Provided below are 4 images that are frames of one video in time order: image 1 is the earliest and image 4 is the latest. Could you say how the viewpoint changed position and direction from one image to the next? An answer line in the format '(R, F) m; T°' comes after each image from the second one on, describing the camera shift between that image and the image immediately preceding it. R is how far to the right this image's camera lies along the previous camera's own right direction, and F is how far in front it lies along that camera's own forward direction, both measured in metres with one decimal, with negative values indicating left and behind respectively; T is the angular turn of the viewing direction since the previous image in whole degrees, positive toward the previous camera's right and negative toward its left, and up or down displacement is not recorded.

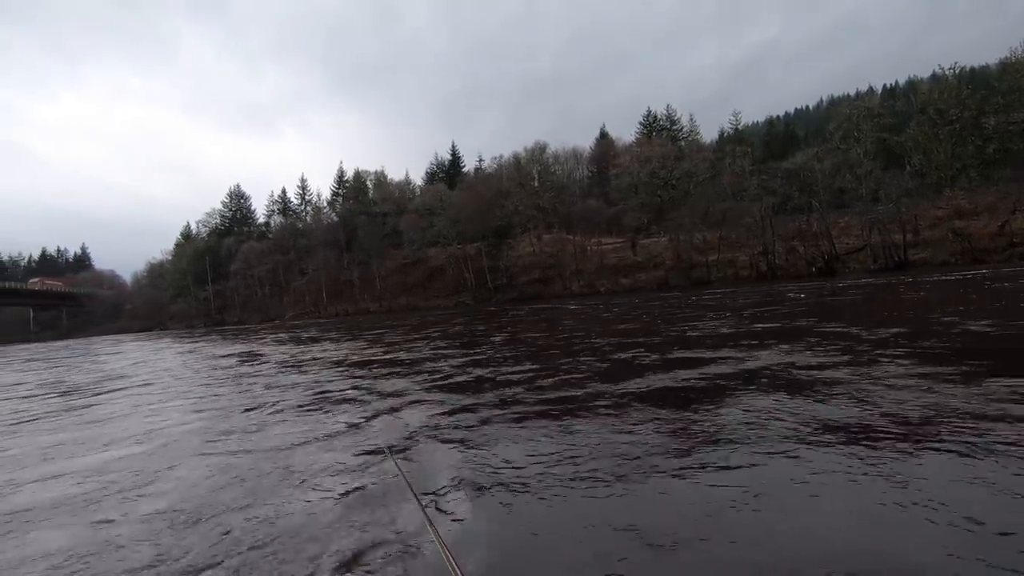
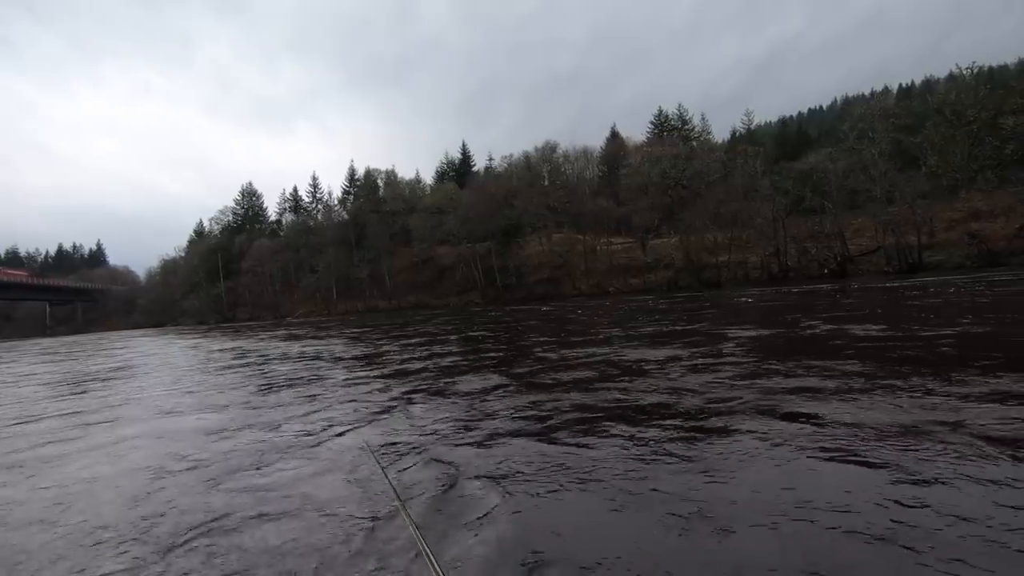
(+0.5, -0.5) m; -1°
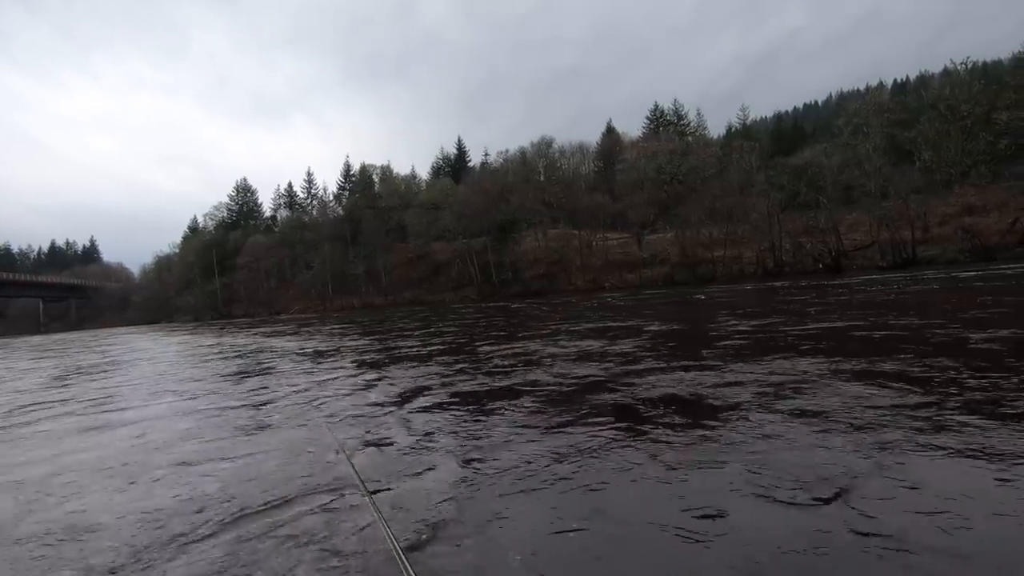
(-1.2, +0.2) m; 0°
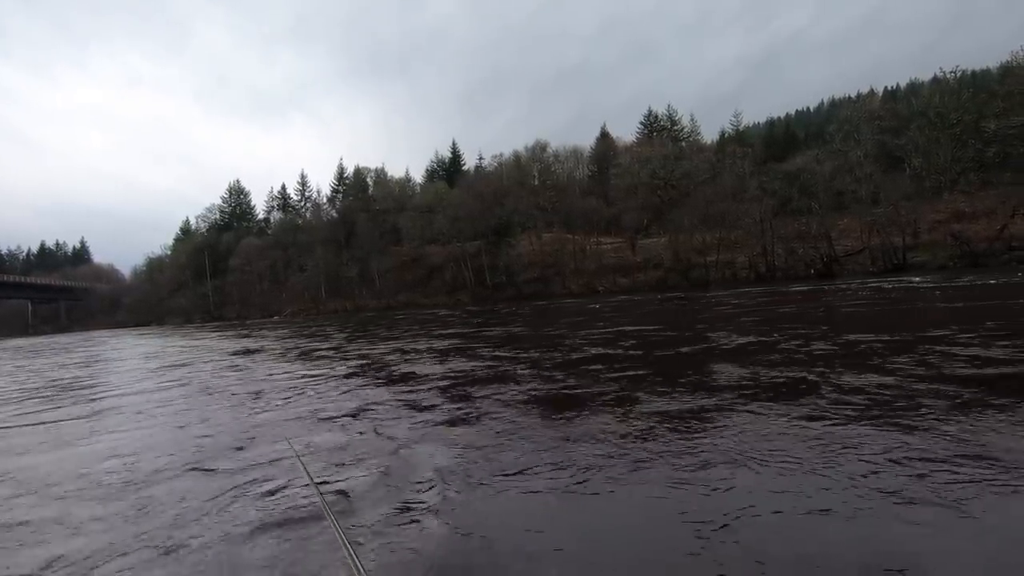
(+0.5, +0.6) m; +1°
